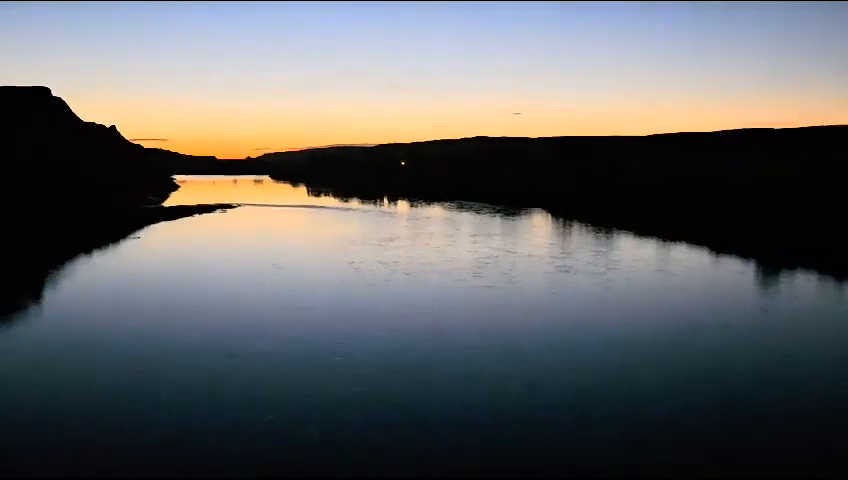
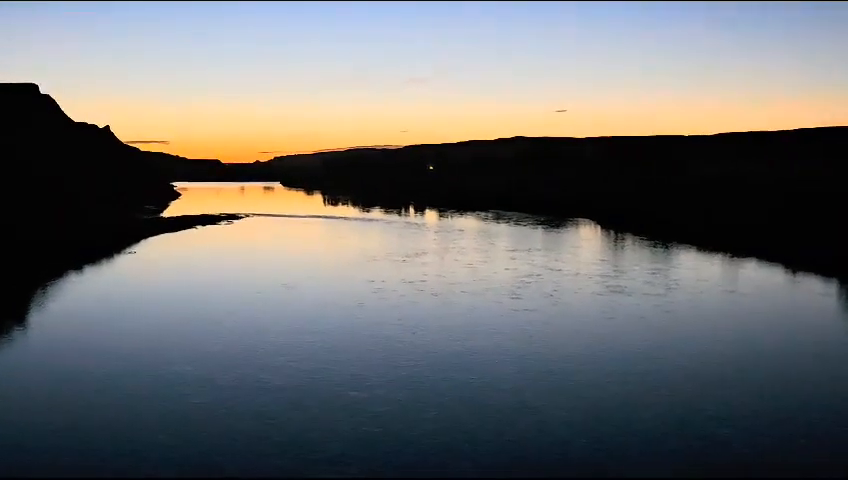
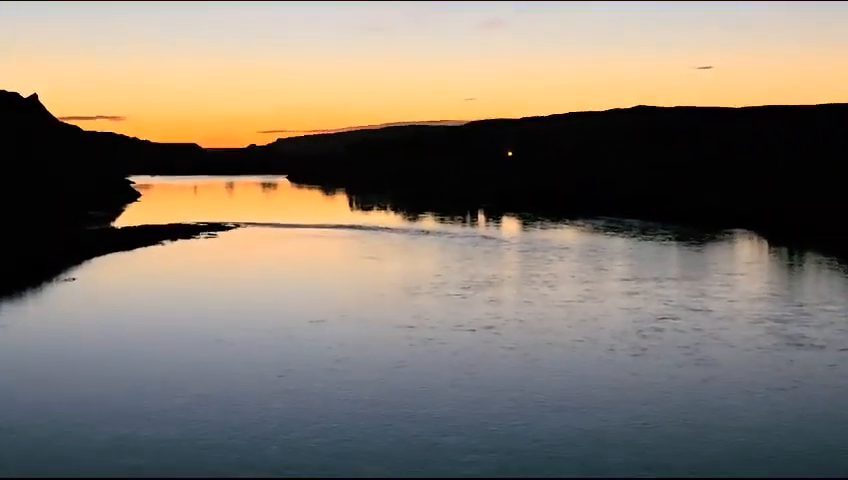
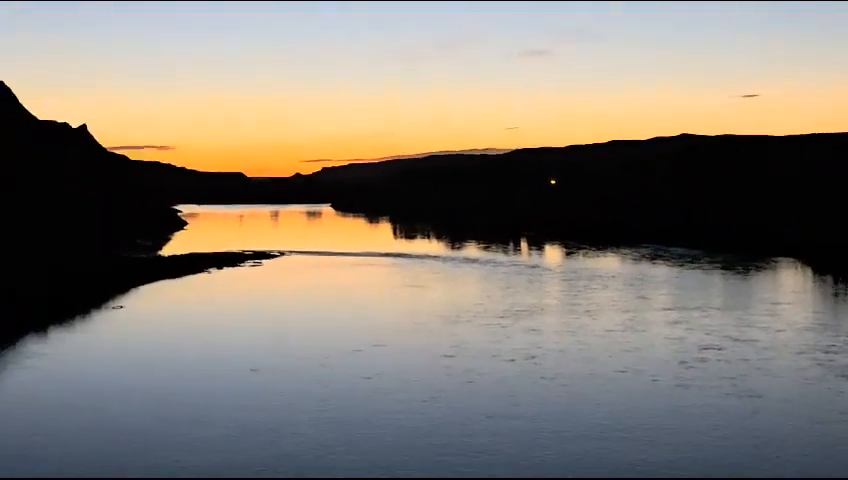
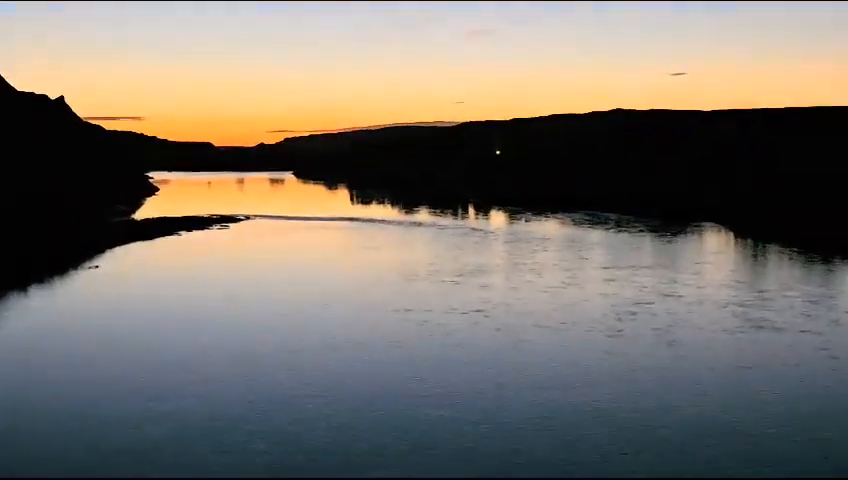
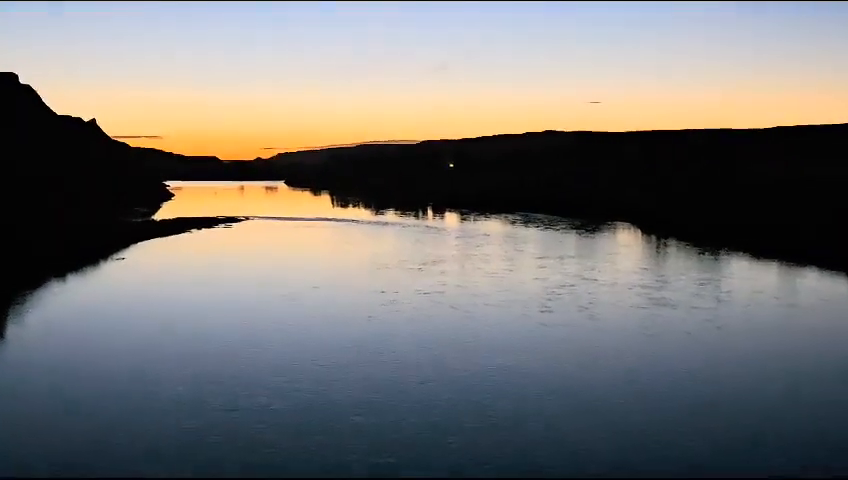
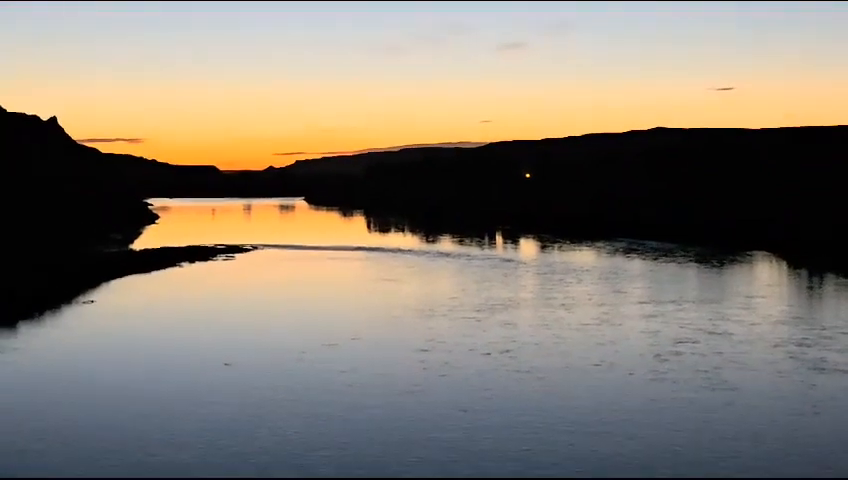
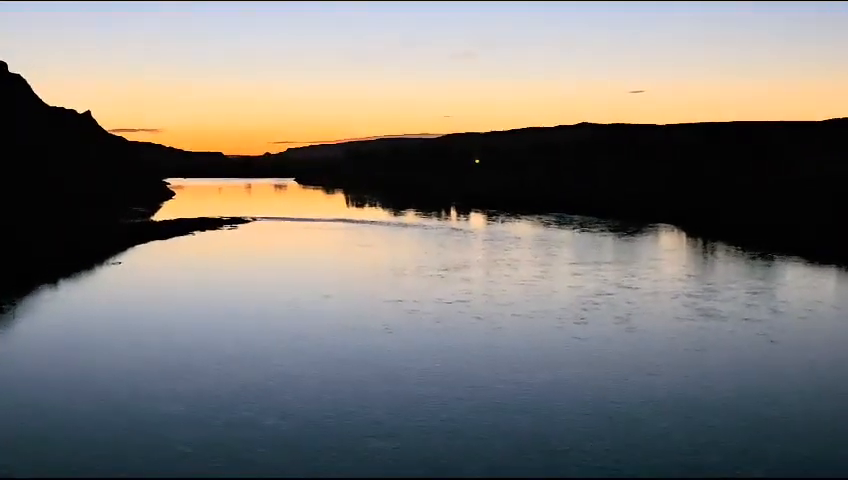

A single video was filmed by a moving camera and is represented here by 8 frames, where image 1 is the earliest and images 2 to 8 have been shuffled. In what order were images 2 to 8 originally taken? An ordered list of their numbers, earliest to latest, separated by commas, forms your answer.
2, 6, 8, 5, 3, 7, 4
